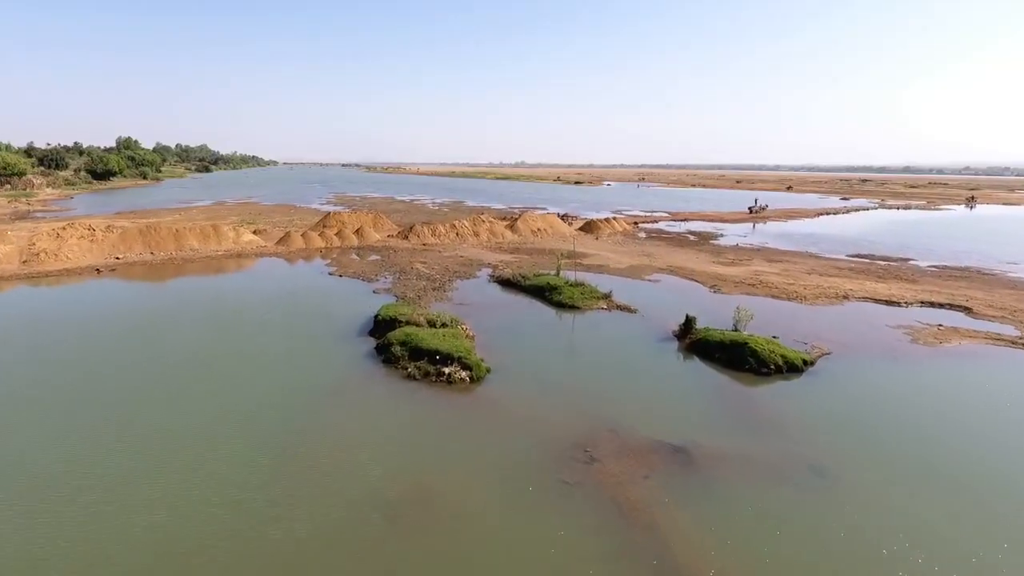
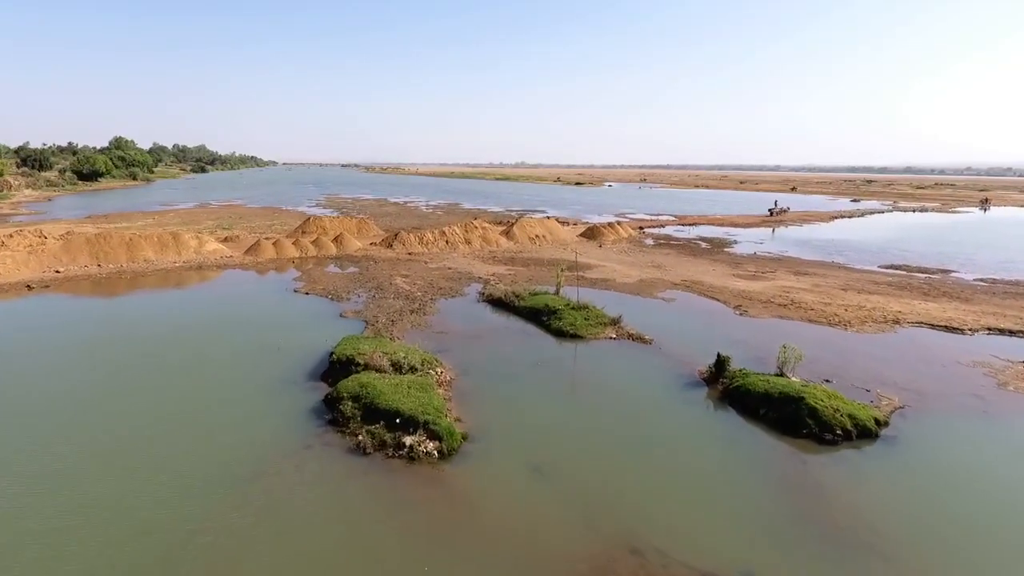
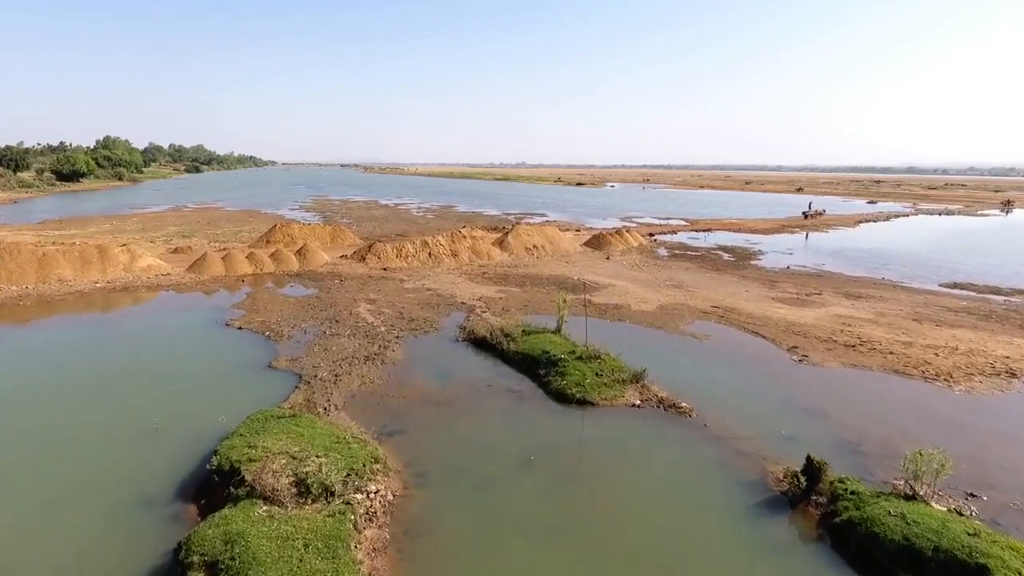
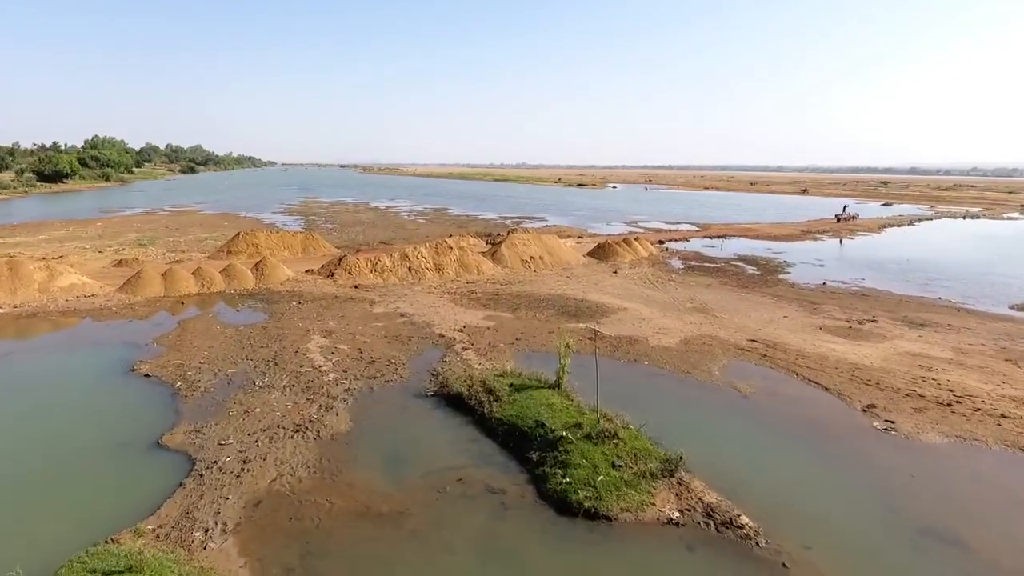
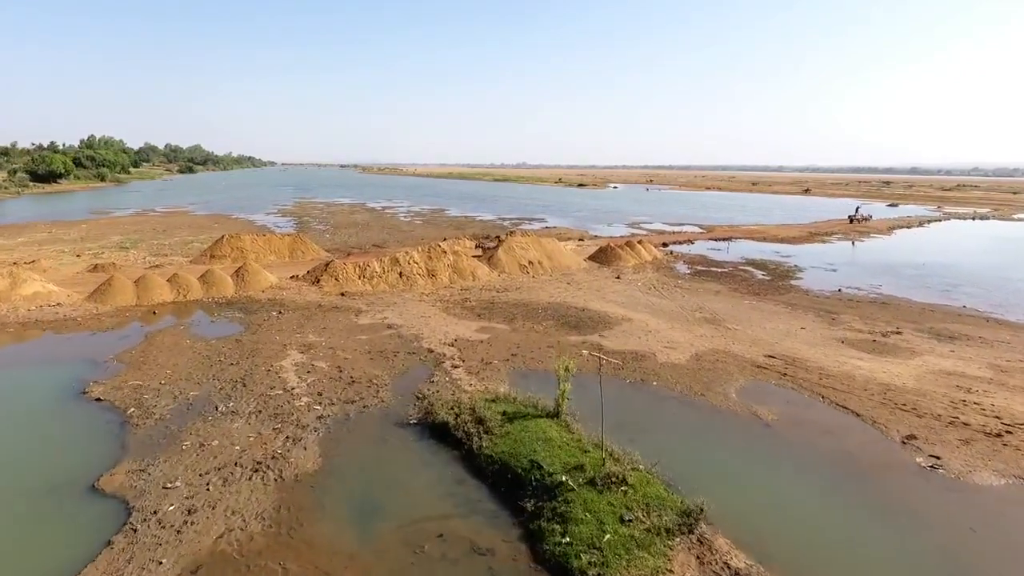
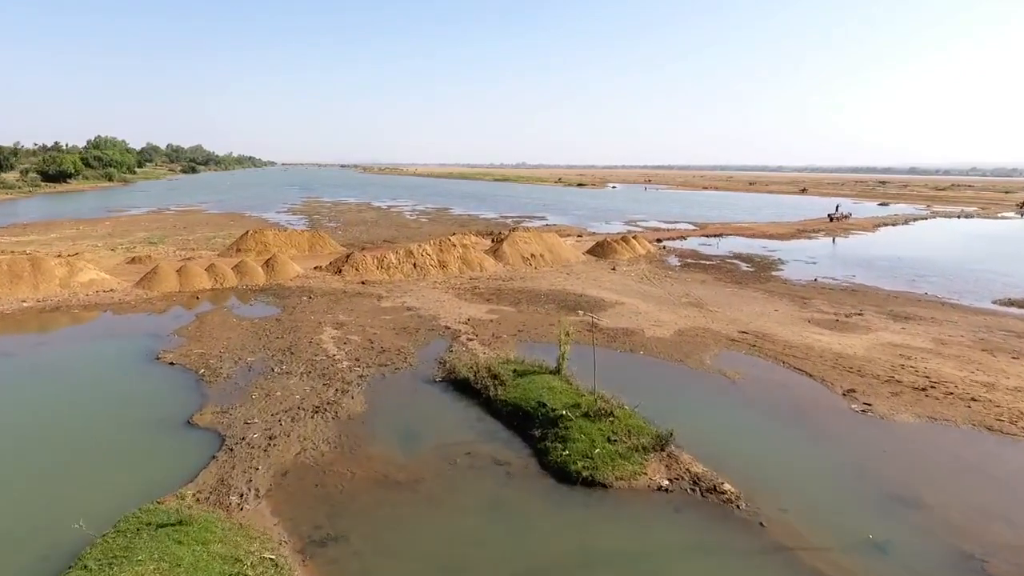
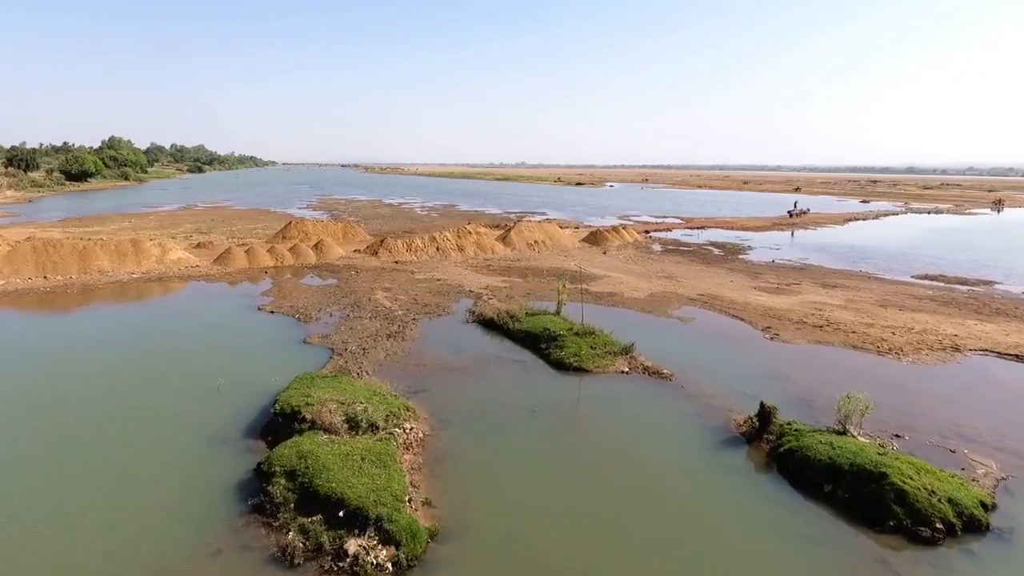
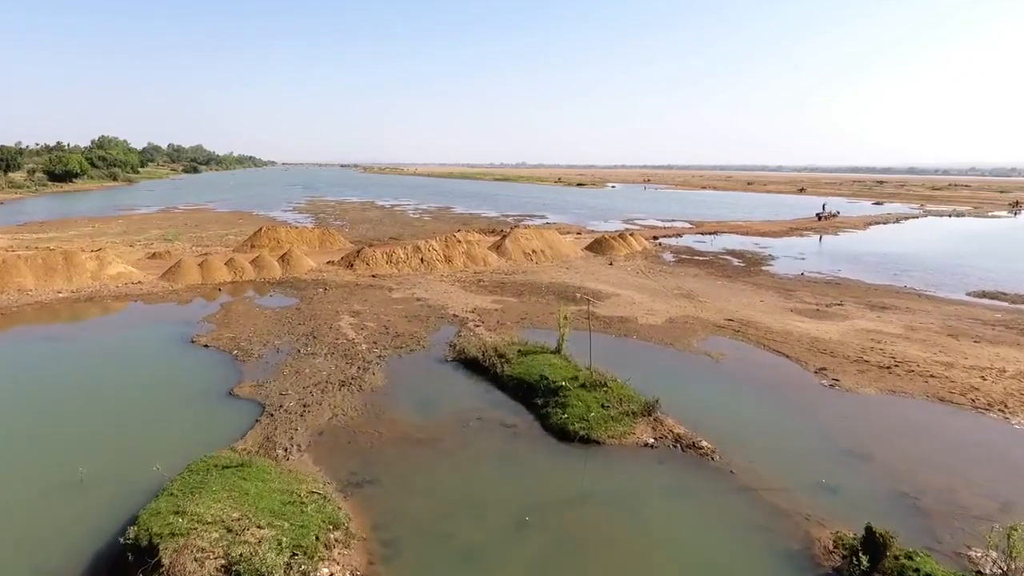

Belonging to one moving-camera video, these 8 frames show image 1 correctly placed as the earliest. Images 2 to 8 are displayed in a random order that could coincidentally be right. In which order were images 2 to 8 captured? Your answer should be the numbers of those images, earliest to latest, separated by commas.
2, 7, 3, 8, 6, 4, 5
